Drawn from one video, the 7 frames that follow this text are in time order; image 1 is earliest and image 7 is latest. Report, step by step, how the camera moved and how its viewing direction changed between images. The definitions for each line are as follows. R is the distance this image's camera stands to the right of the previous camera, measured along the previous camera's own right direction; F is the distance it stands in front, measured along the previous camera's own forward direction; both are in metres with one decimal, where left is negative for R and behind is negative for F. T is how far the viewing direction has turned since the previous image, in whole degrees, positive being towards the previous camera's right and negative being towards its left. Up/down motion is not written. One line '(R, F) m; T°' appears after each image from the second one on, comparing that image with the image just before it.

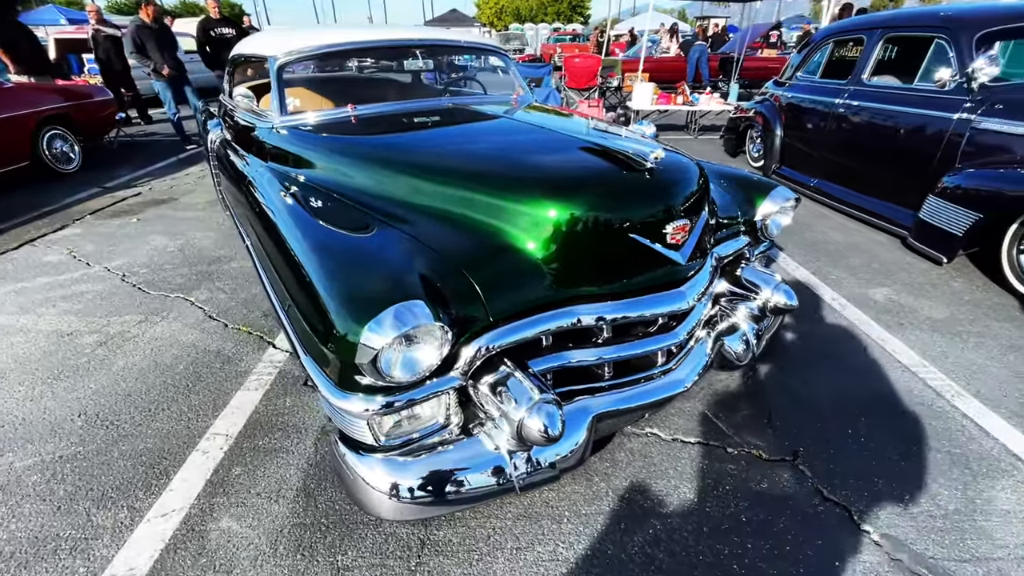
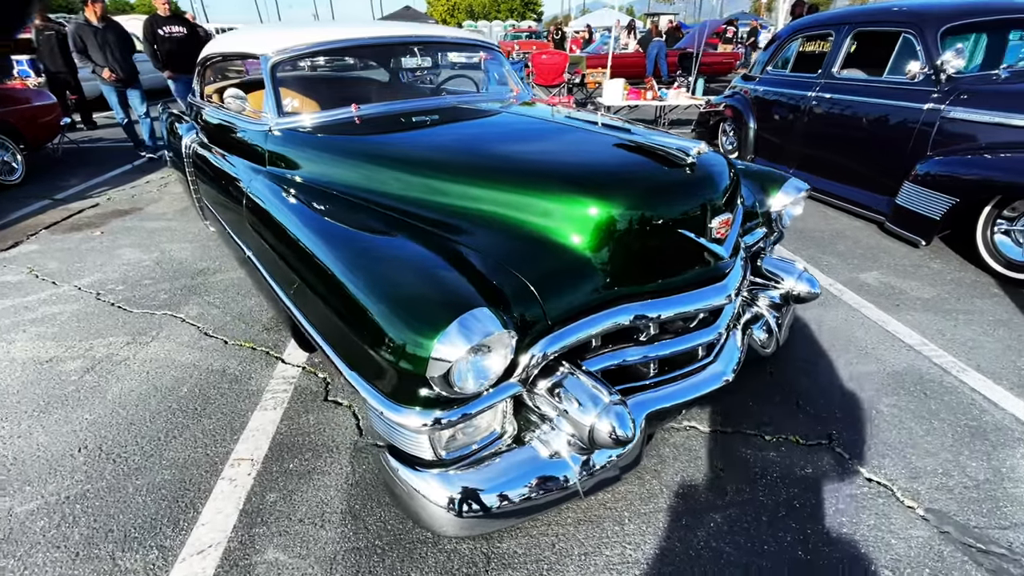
(-0.3, +0.1) m; +4°
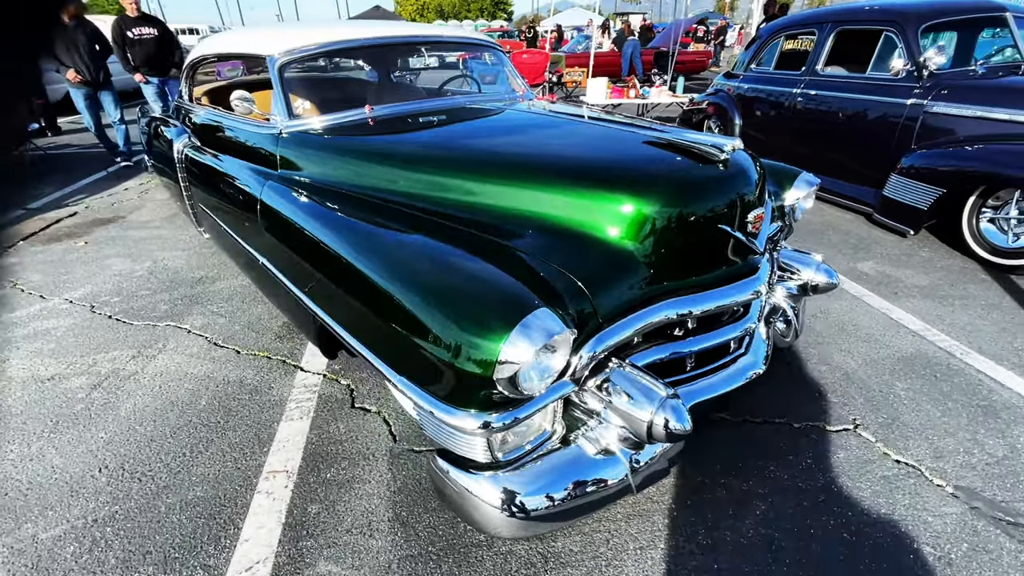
(-0.2, 0.0) m; +3°
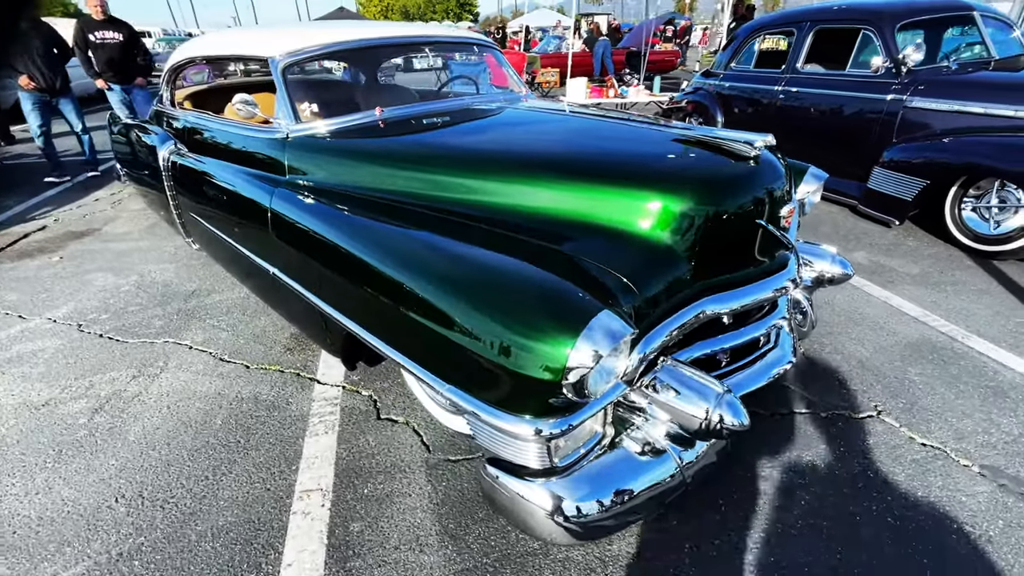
(-0.3, 0.0) m; +3°
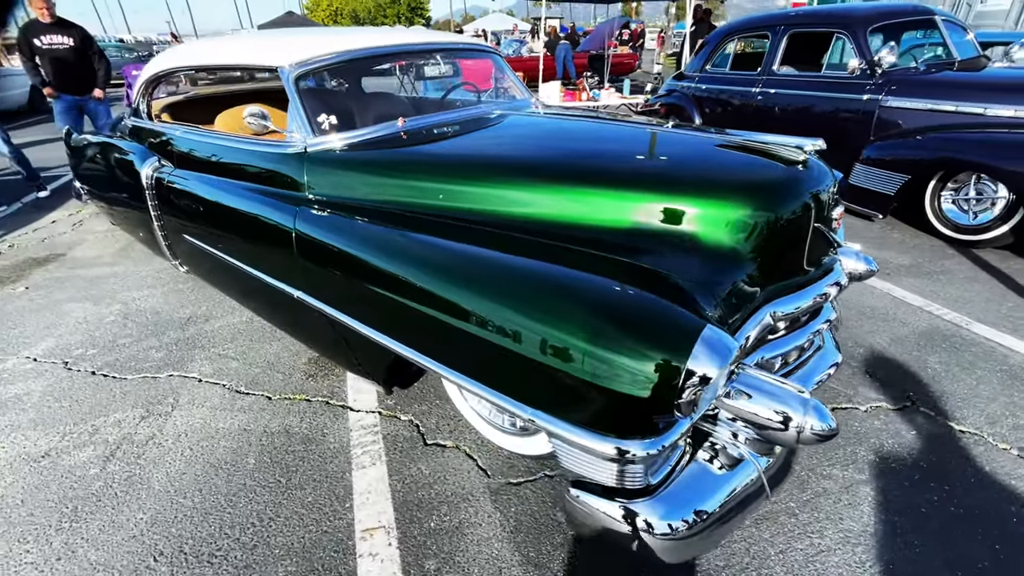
(-0.4, +0.1) m; +5°
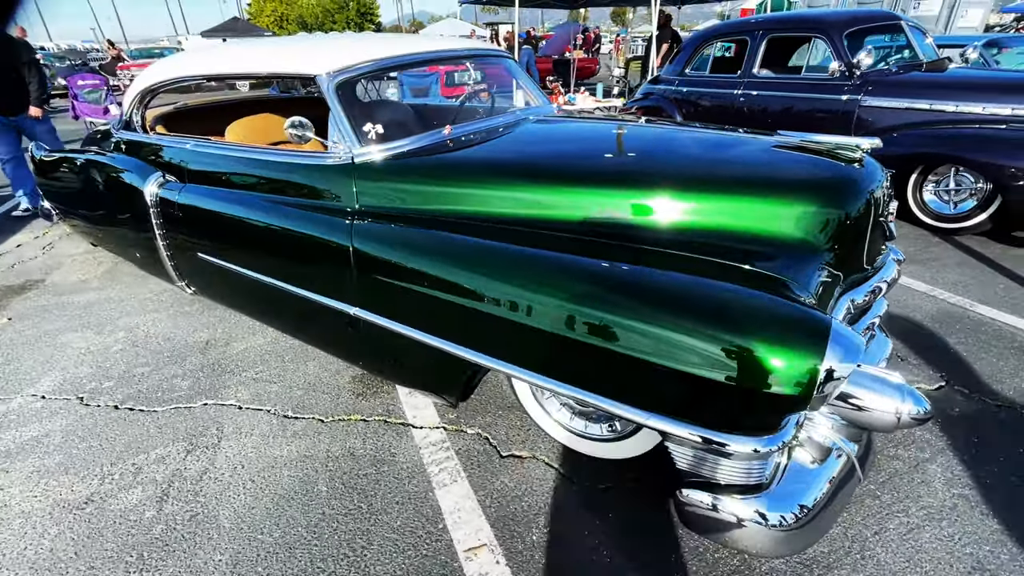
(-0.5, 0.0) m; +5°
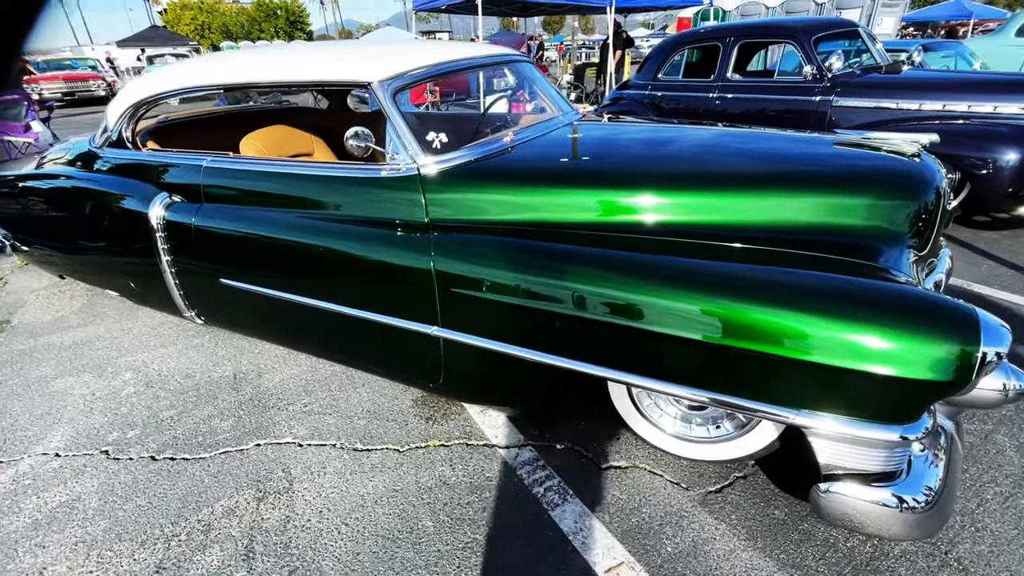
(-0.6, +0.1) m; +6°
